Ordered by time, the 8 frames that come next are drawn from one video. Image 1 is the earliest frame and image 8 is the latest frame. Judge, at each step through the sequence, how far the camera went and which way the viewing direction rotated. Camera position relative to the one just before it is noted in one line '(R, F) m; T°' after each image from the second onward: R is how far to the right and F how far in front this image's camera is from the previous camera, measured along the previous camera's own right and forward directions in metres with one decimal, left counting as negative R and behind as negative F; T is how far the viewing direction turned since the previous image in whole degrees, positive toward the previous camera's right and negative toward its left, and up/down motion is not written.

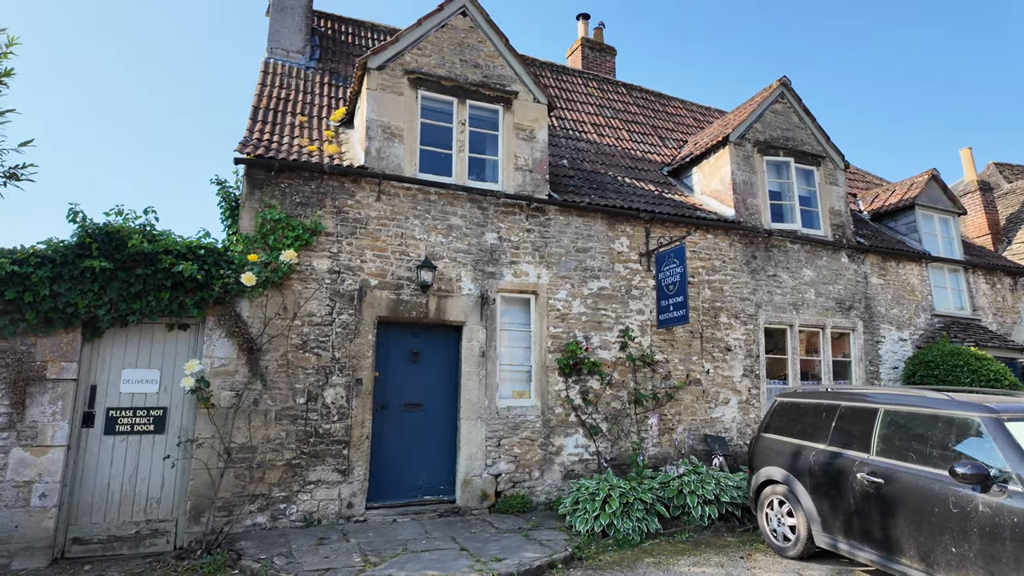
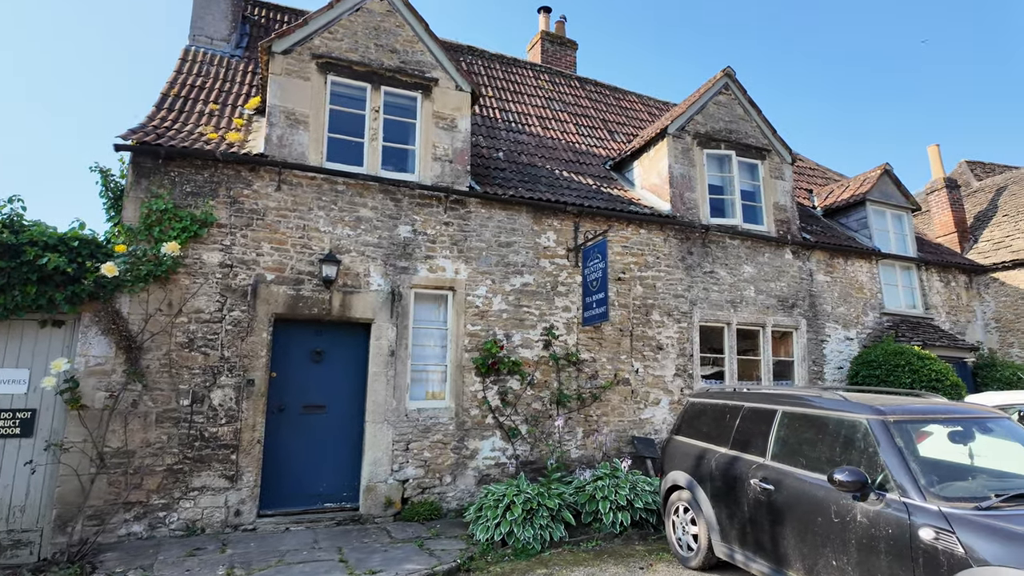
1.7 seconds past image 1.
(+1.0, +0.4) m; +1°
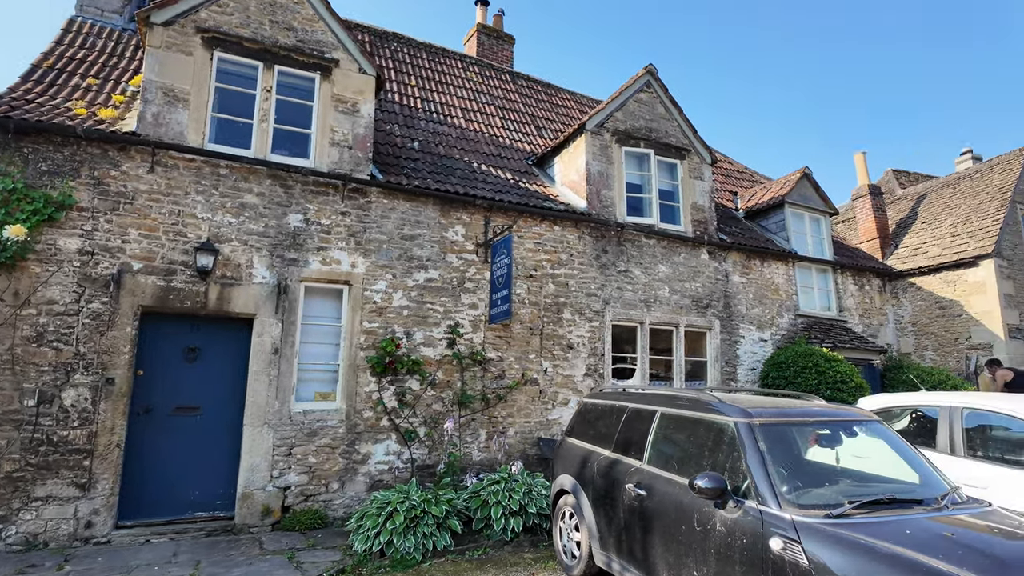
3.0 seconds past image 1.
(+0.7, +0.3) m; +4°
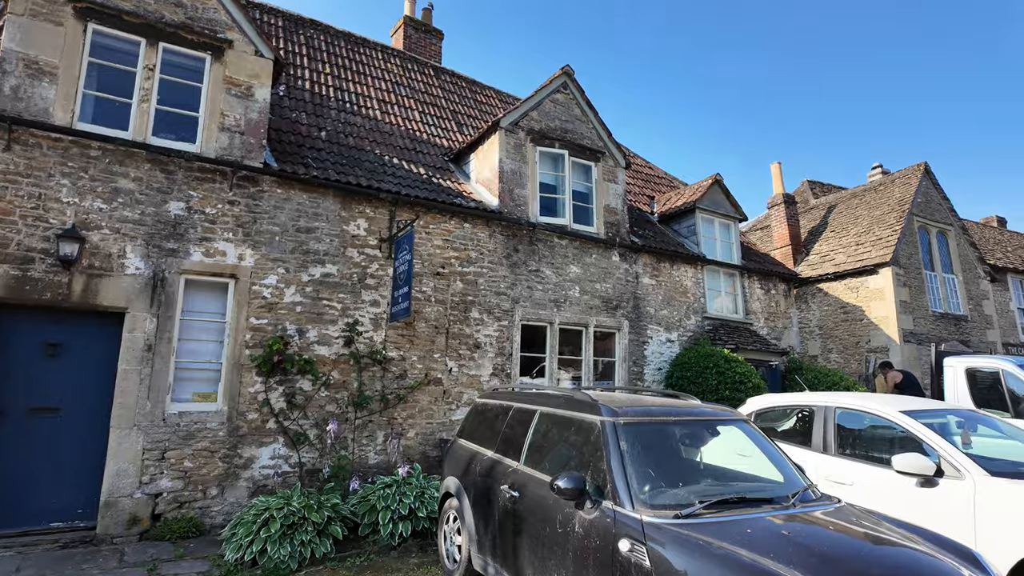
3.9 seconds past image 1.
(+0.5, +0.1) m; +6°
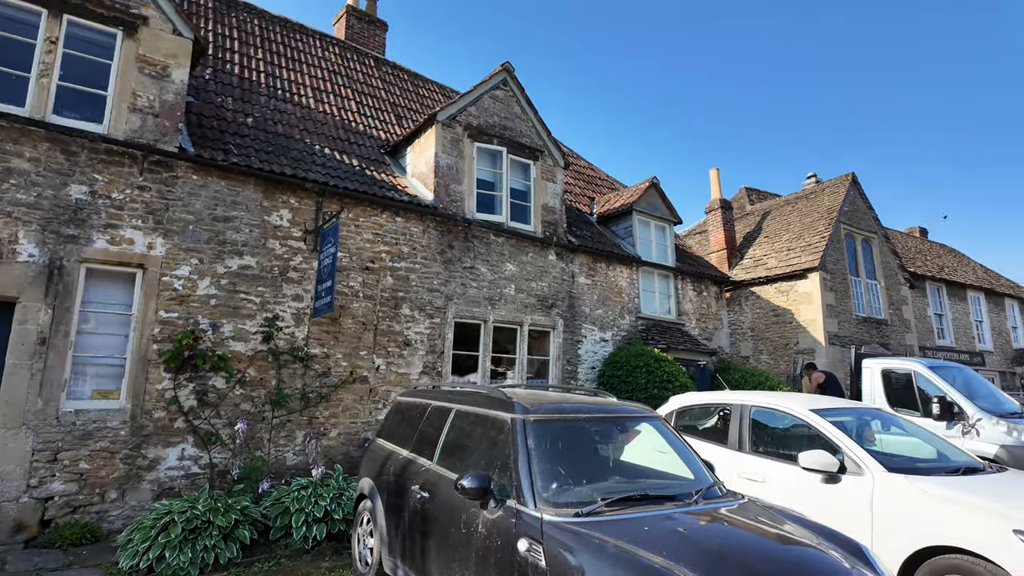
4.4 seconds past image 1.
(+0.3, +0.1) m; +5°
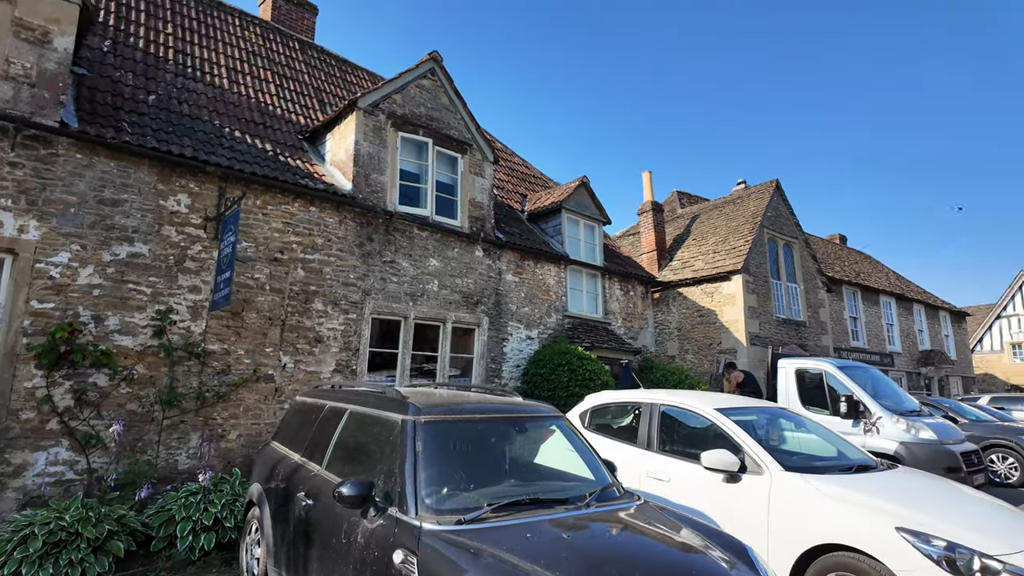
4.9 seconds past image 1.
(+0.3, +0.2) m; +5°
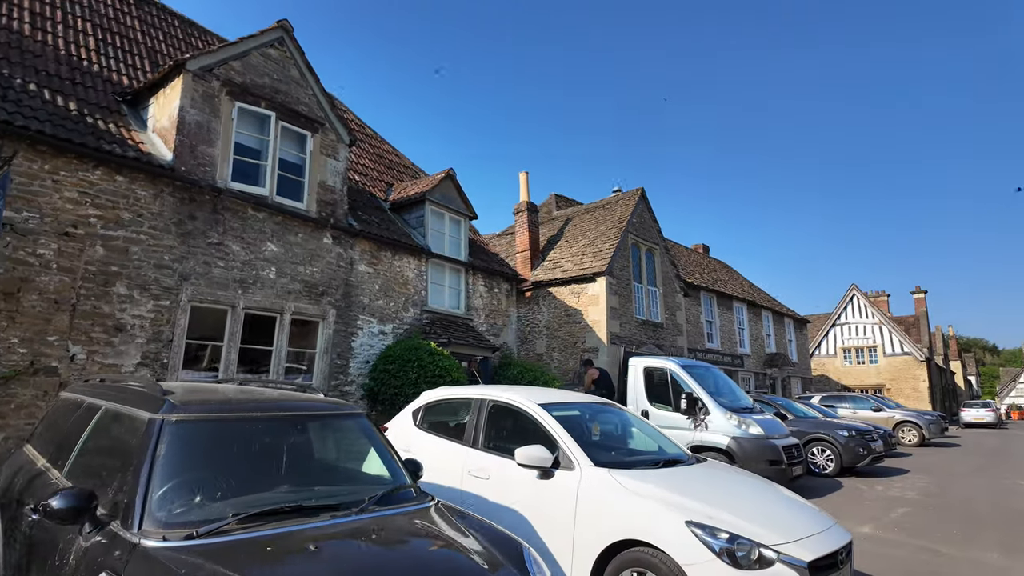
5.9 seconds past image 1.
(+0.6, +0.2) m; +10°
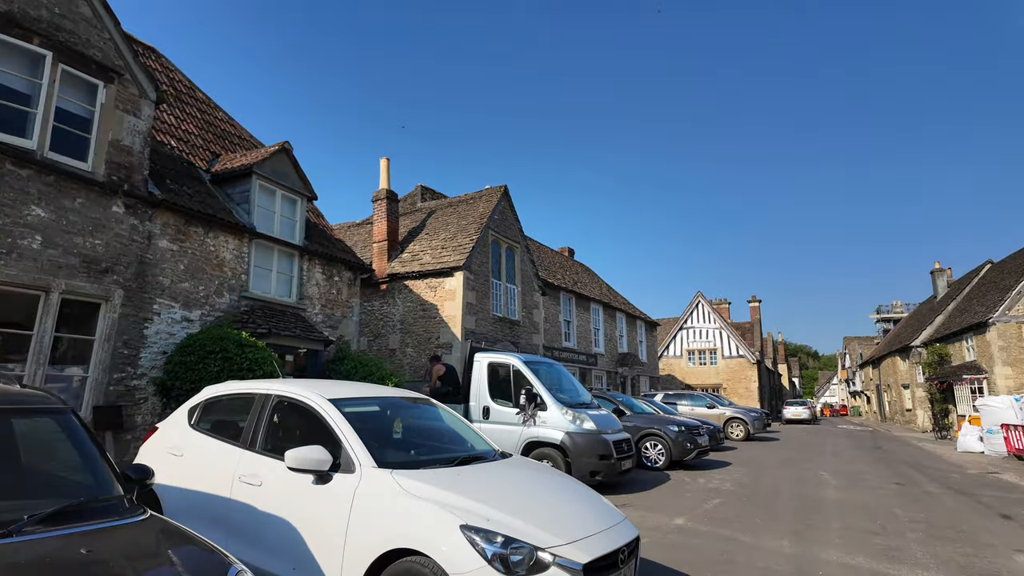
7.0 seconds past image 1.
(+0.6, +0.4) m; +12°
